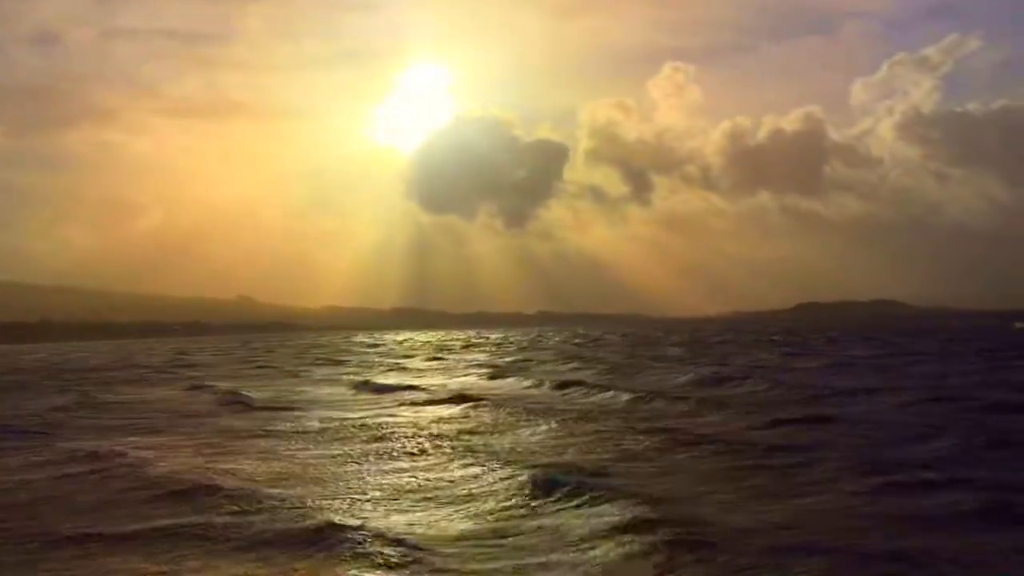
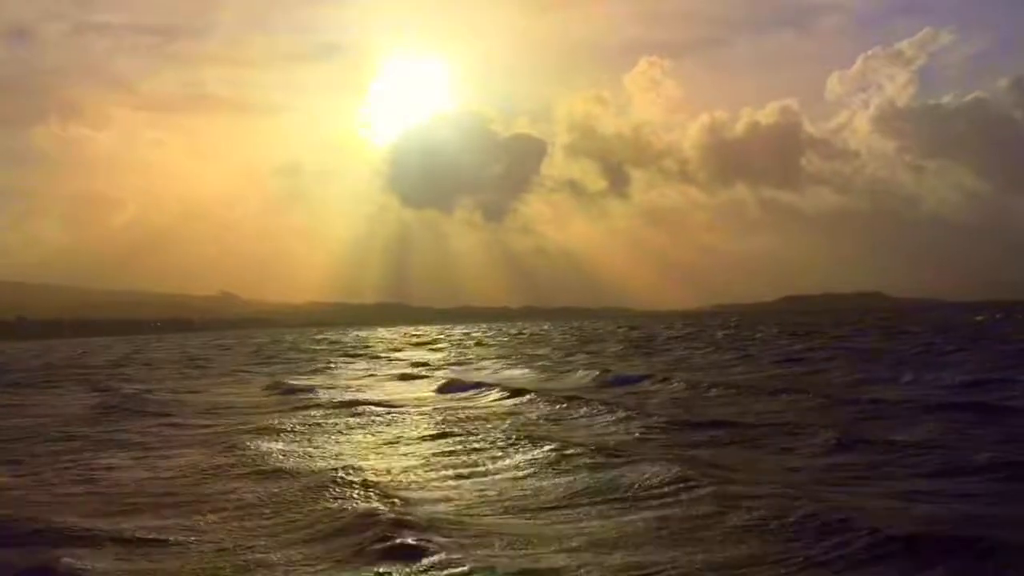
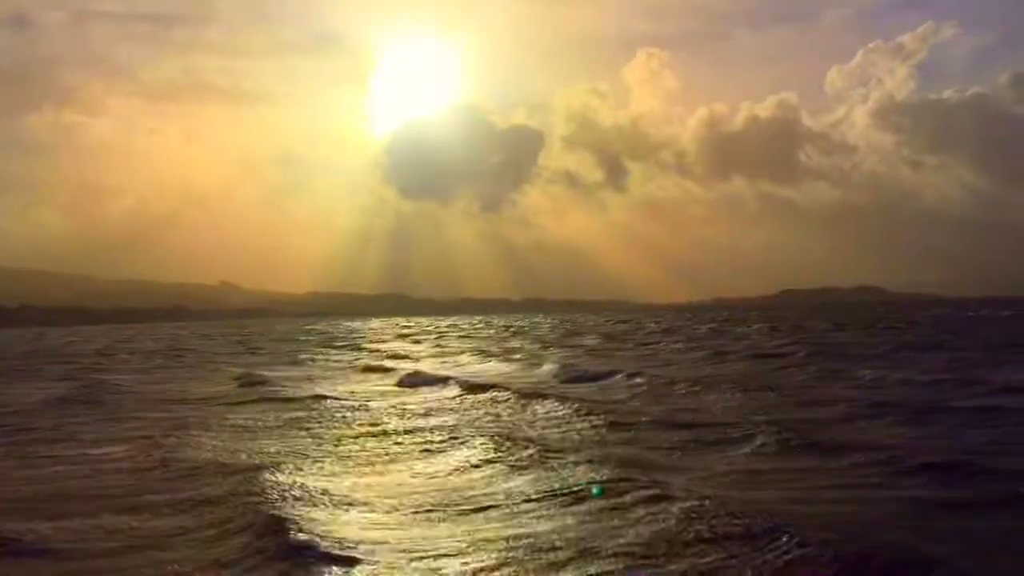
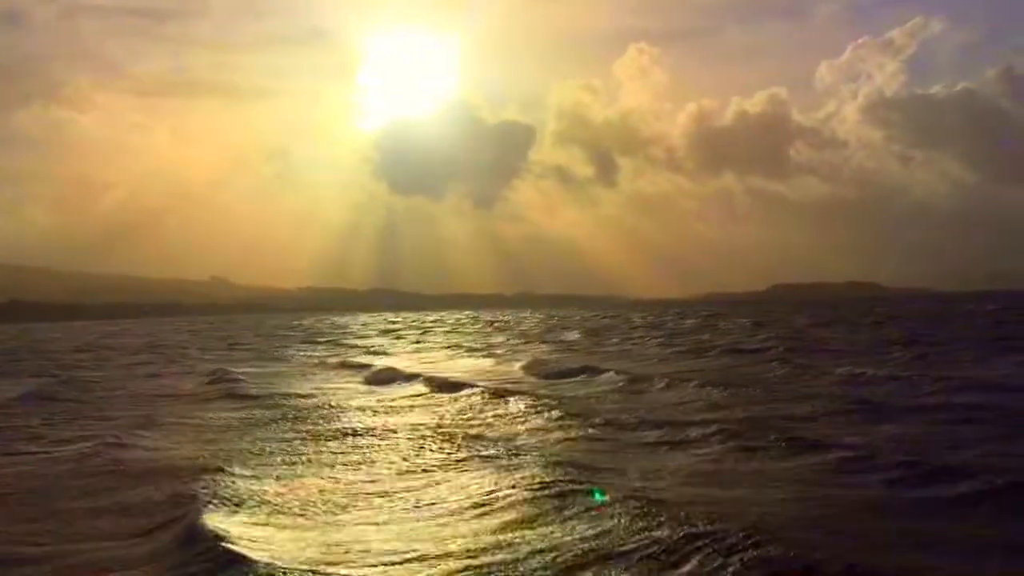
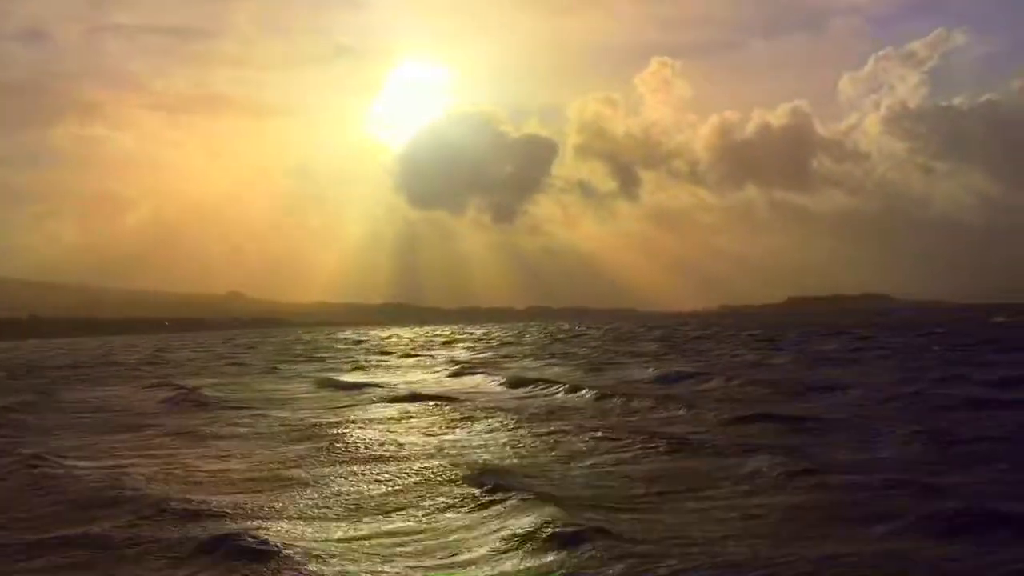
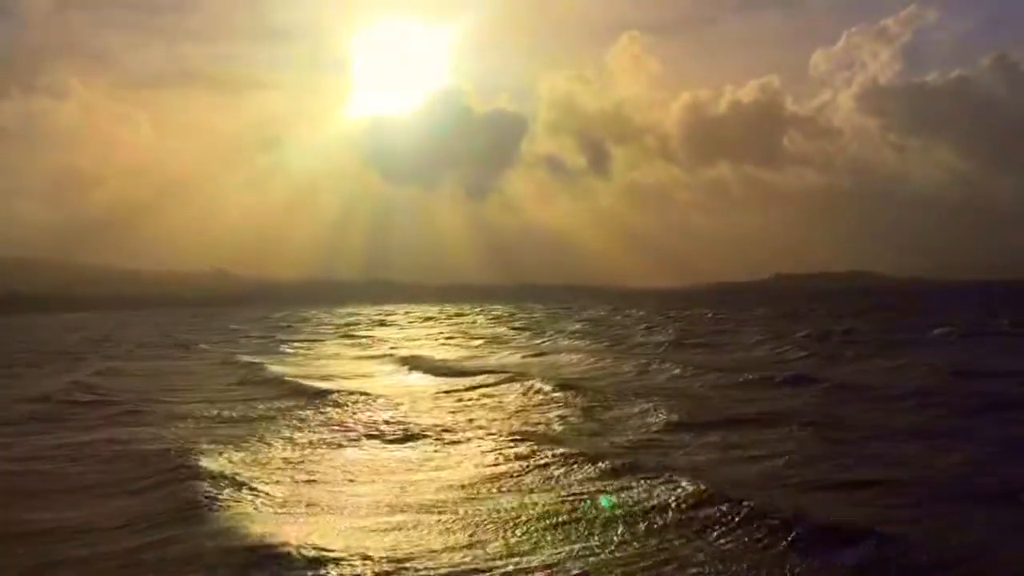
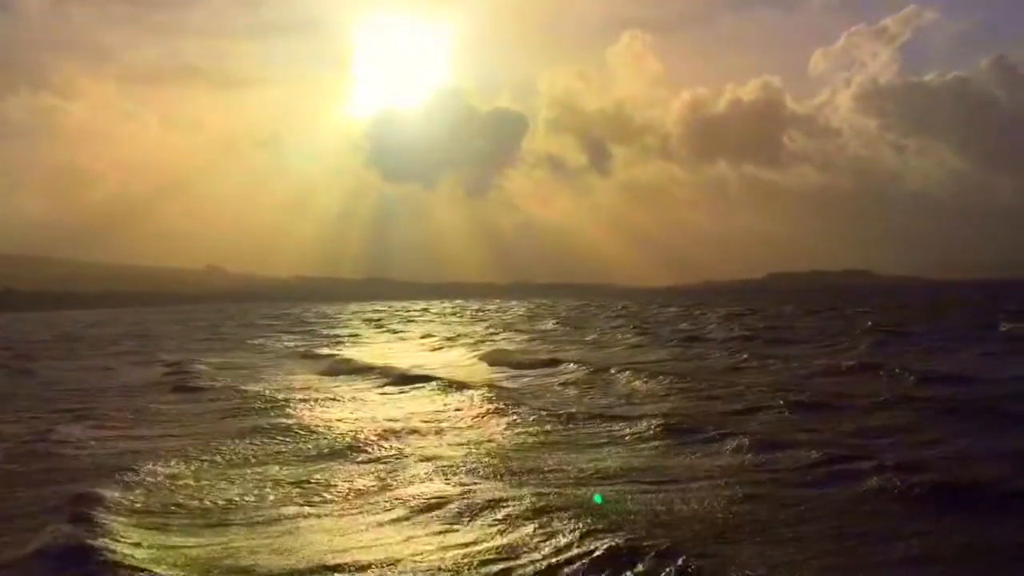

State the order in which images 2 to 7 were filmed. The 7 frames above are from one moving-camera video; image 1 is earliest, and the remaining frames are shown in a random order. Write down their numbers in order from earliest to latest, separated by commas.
5, 2, 3, 4, 7, 6
